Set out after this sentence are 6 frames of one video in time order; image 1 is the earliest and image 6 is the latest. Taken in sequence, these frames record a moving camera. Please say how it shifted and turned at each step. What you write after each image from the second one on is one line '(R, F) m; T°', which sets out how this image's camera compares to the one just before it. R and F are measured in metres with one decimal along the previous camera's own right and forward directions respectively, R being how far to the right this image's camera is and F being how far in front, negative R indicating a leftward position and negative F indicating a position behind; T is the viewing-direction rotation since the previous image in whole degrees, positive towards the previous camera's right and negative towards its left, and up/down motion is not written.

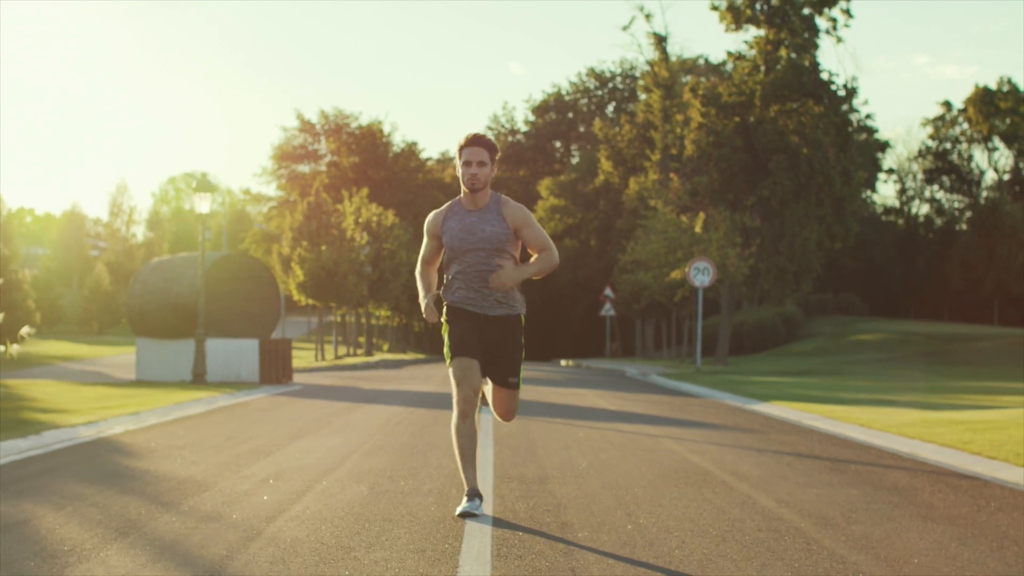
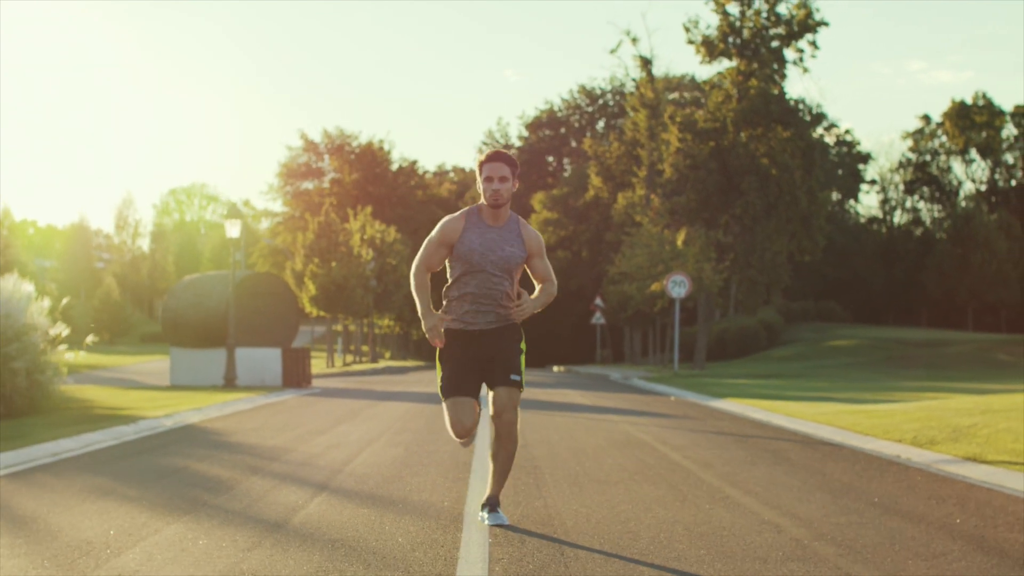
(+0.1, -3.0) m; 0°
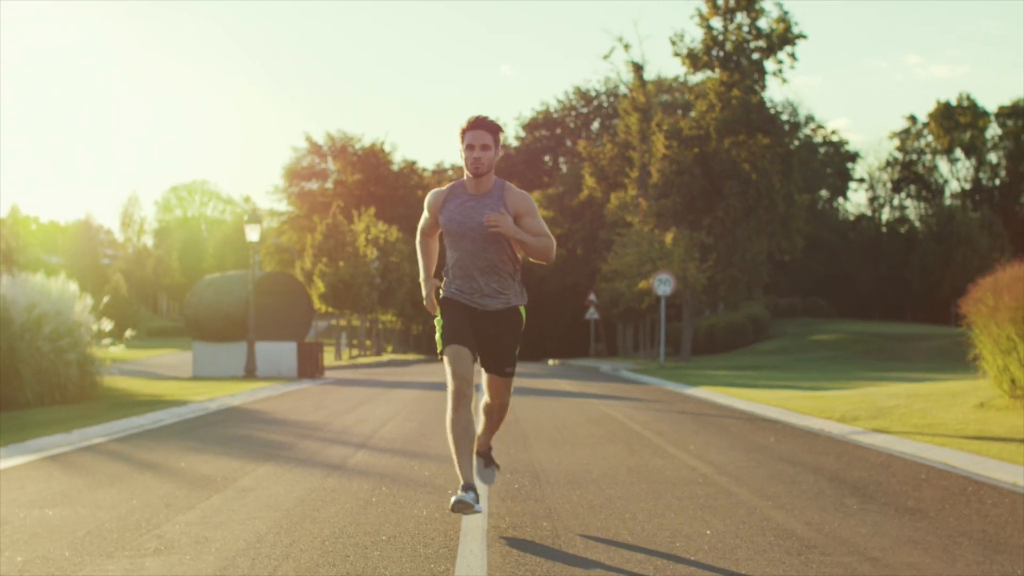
(0.0, -2.4) m; 0°
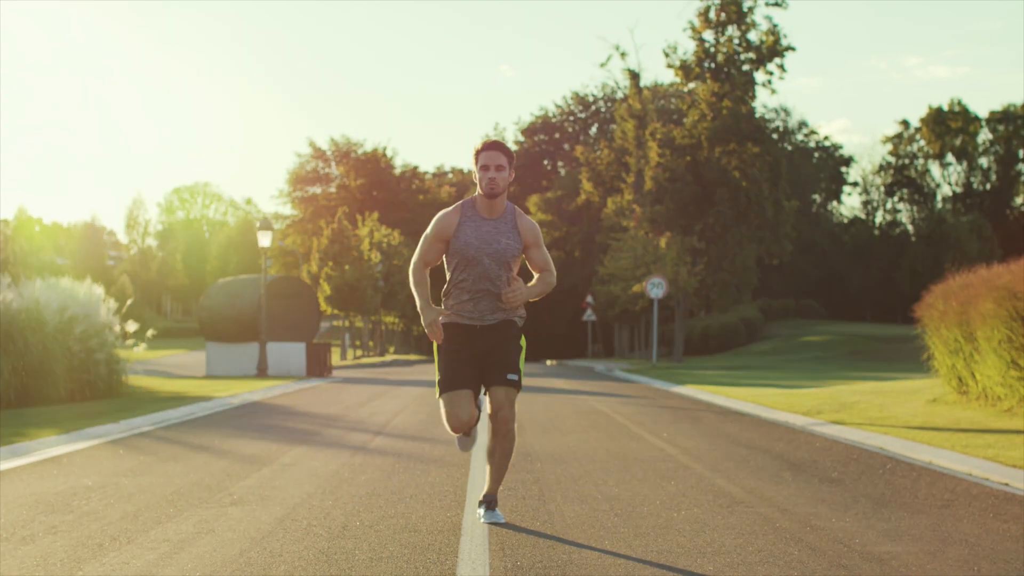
(0.0, -1.5) m; 0°
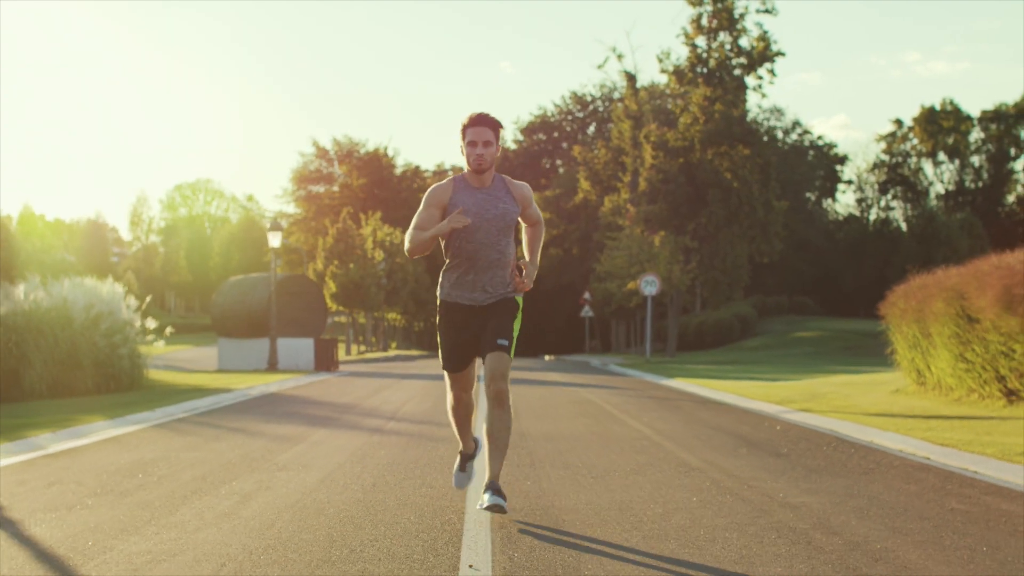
(0.0, -1.4) m; 0°
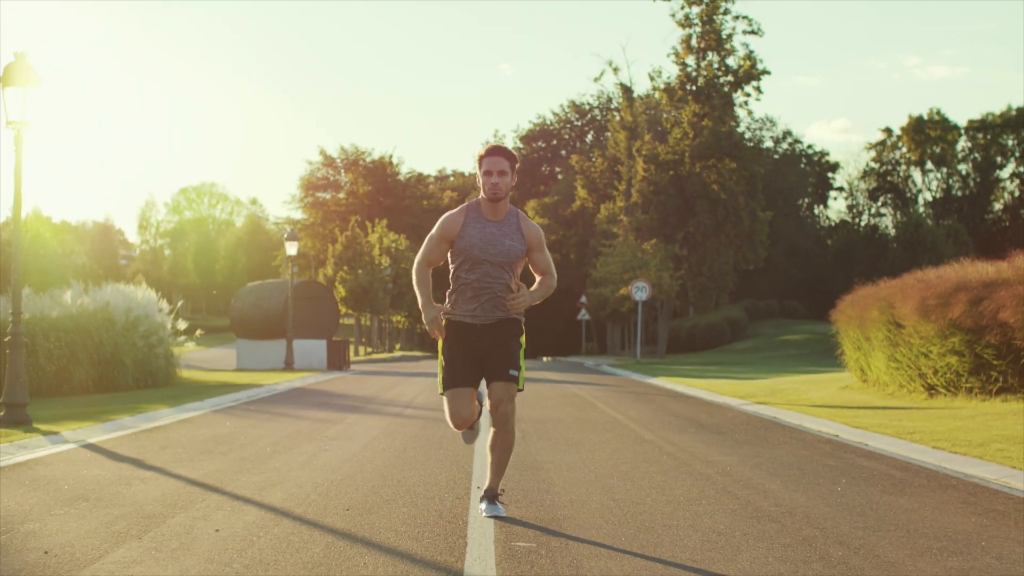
(0.0, -2.5) m; 0°
